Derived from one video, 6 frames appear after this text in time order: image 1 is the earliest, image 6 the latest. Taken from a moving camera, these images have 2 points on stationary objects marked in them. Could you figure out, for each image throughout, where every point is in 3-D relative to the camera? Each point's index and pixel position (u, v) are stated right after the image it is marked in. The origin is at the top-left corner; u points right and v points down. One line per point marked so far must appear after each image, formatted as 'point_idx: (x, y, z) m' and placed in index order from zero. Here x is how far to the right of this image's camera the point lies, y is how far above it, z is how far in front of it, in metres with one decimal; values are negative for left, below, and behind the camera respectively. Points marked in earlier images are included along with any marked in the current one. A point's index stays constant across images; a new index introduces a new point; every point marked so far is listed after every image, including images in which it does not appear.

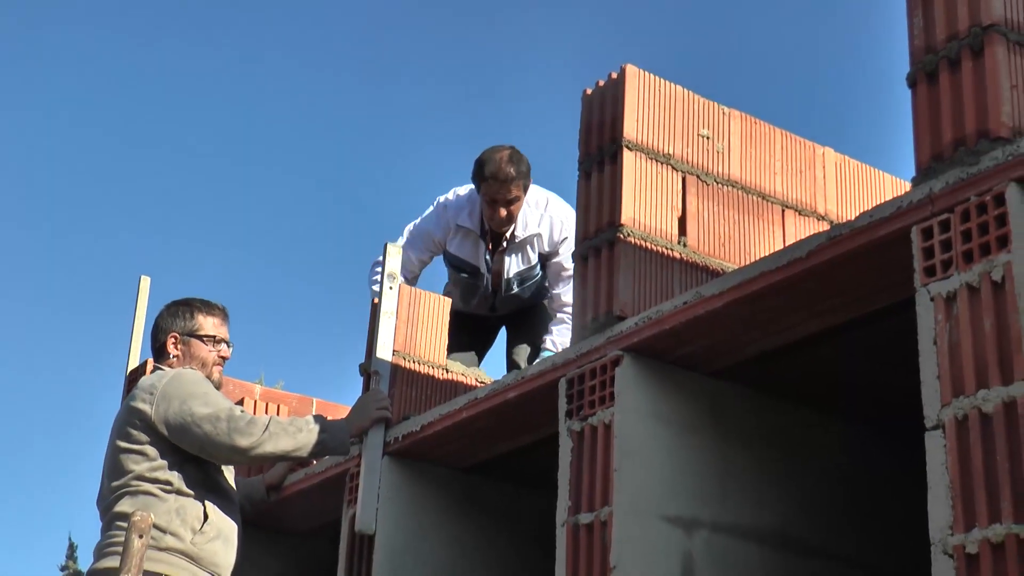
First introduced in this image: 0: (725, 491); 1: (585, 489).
0: (+0.7, -0.7, +5.0) m
1: (+0.2, -0.7, +4.9) m
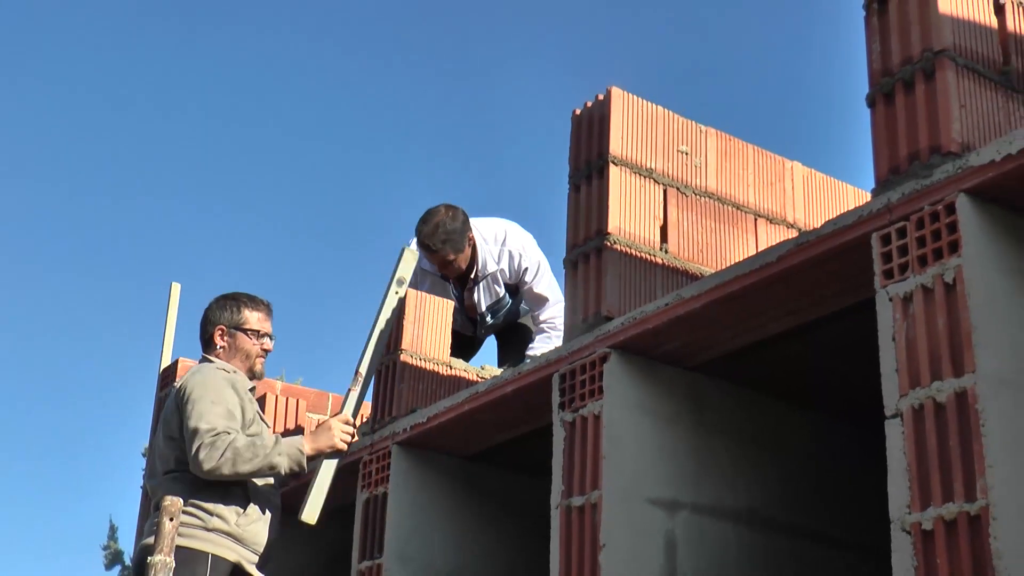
0: (+0.7, -0.7, +5.5) m
1: (+0.2, -0.7, +5.3) m
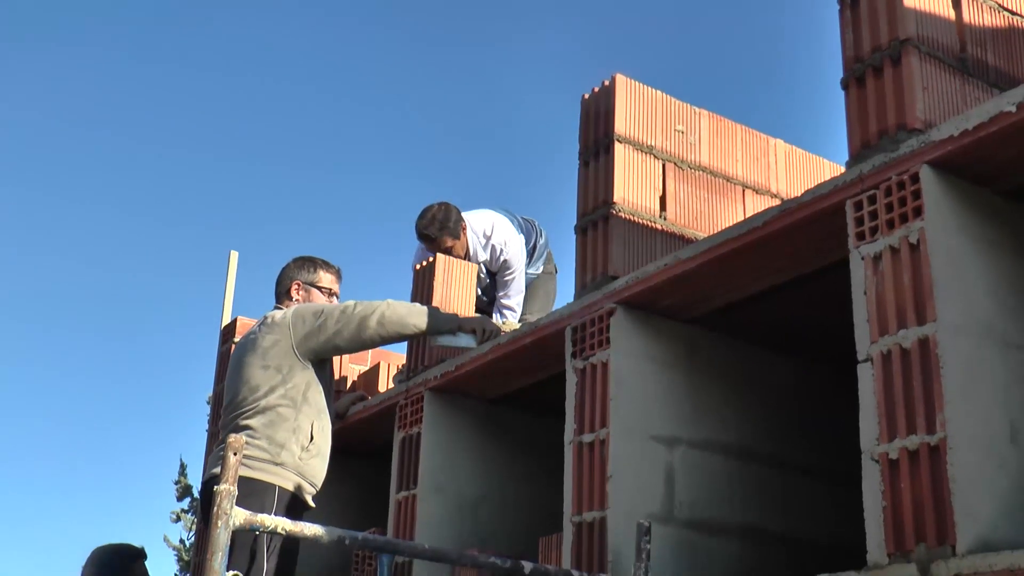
0: (+0.8, -0.6, +6.2) m
1: (+0.3, -0.5, +6.1) m
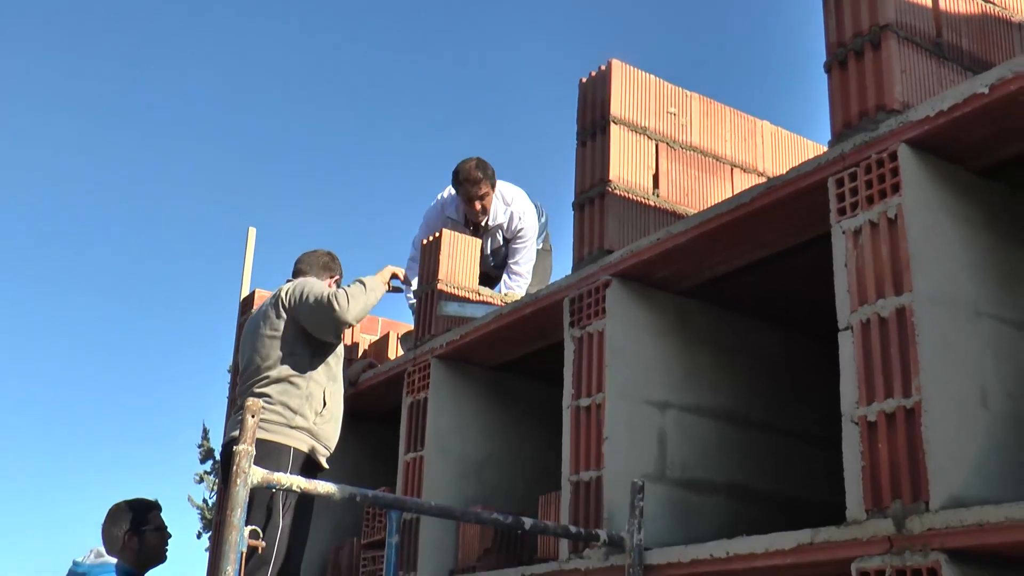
0: (+0.8, -0.4, +6.6) m
1: (+0.3, -0.4, +6.4) m
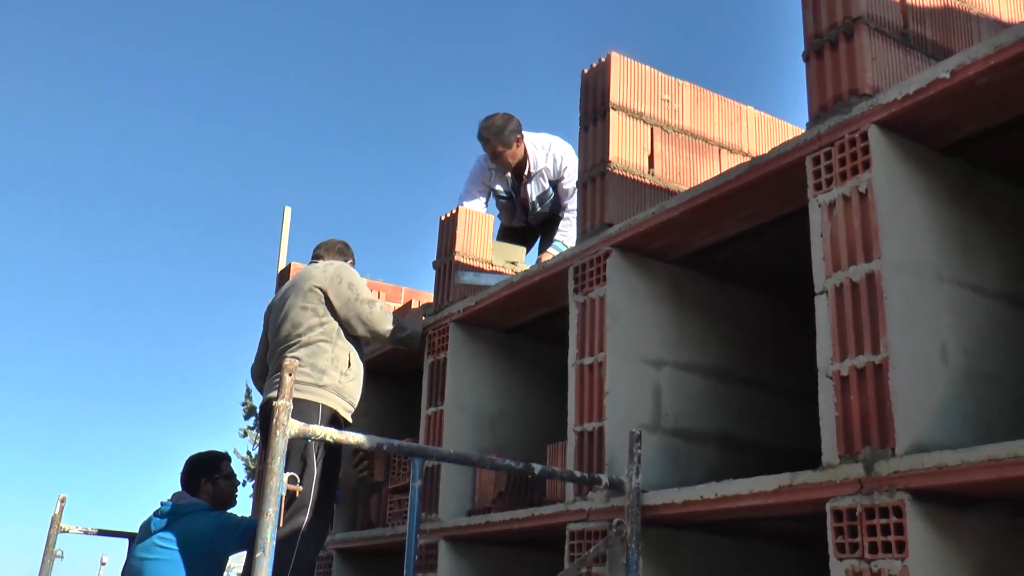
0: (+0.9, -0.3, +7.3) m
1: (+0.4, -0.3, +7.2) m
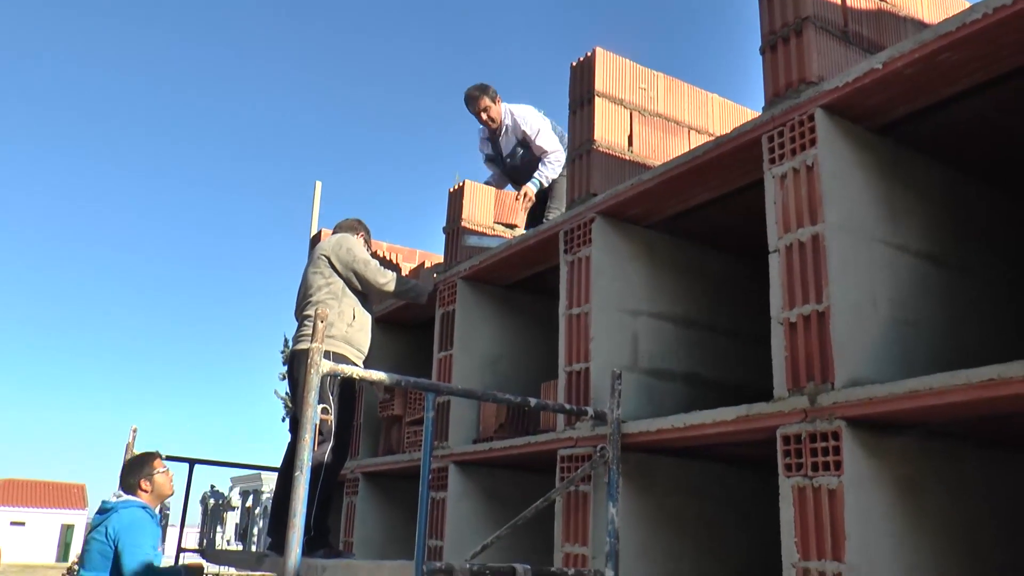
0: (+0.9, 0.0, +8.6) m
1: (+0.4, 0.0, +8.4) m
